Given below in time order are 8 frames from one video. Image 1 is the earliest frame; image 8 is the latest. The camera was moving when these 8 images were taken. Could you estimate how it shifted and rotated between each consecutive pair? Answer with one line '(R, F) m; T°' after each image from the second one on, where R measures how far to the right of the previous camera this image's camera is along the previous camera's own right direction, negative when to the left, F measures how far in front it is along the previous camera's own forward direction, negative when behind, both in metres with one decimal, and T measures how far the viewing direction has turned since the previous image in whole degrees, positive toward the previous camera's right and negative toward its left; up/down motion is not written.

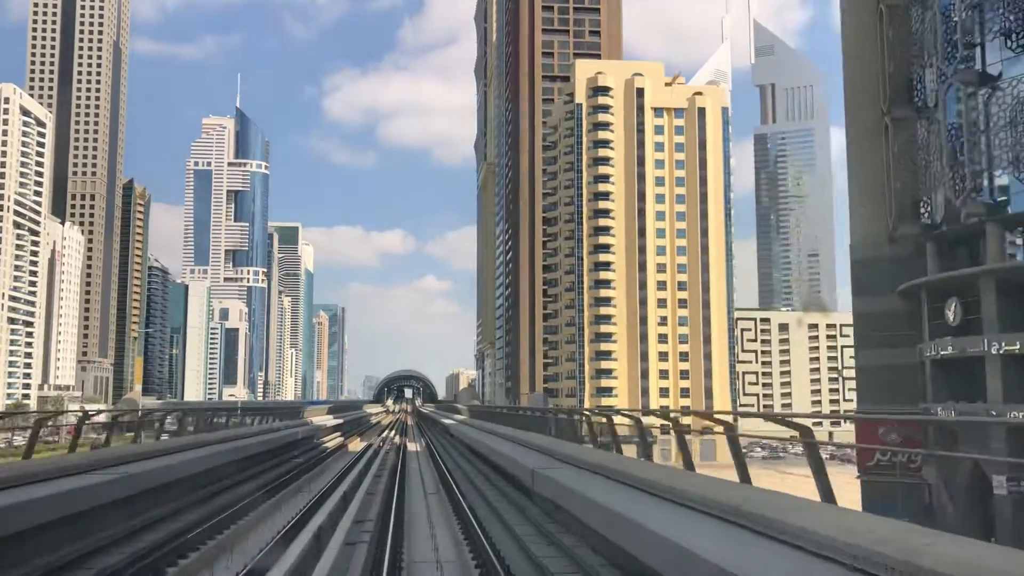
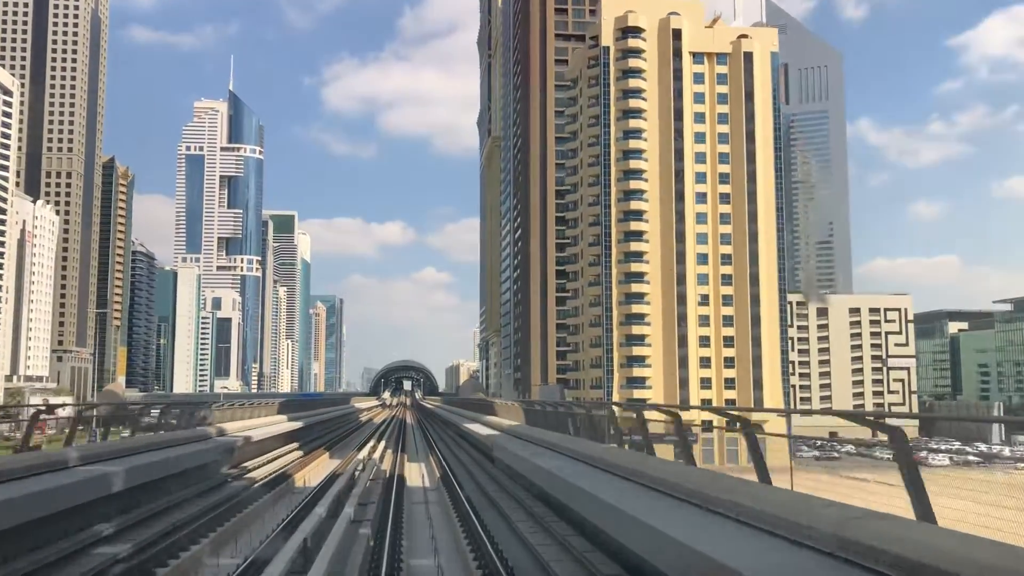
(-0.4, +3.4) m; 0°
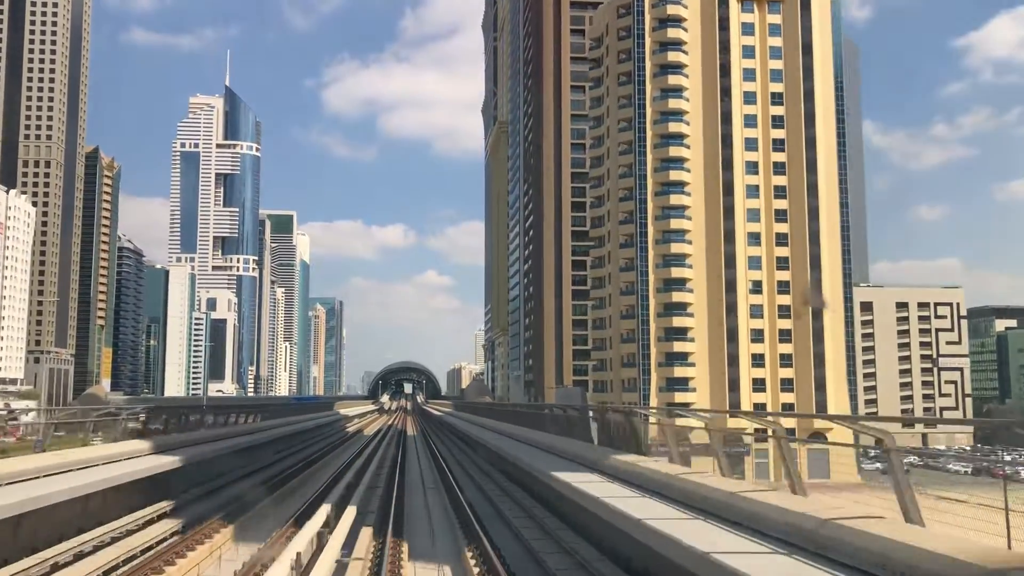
(-0.3, +3.0) m; 0°
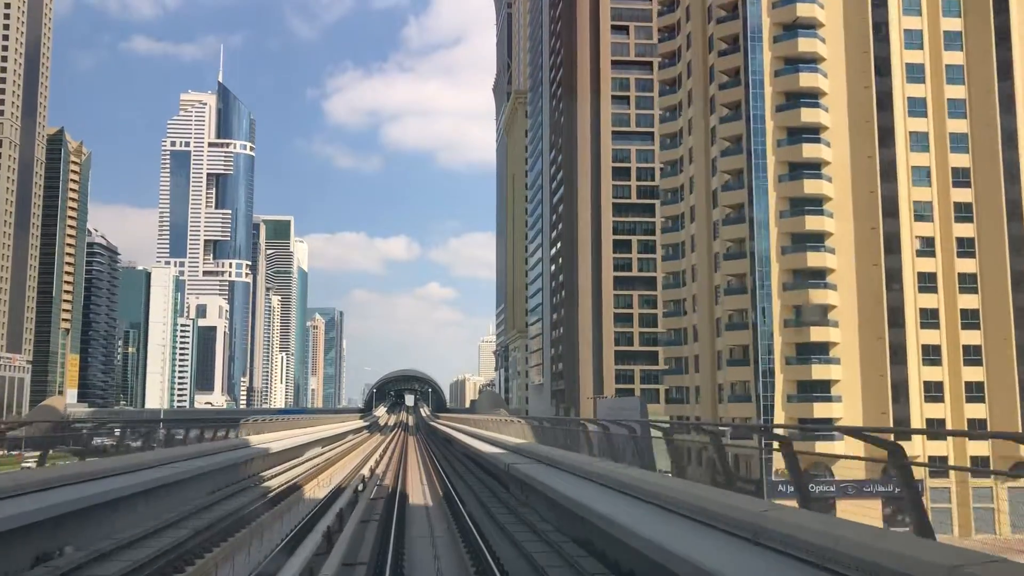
(-0.6, +5.8) m; 0°
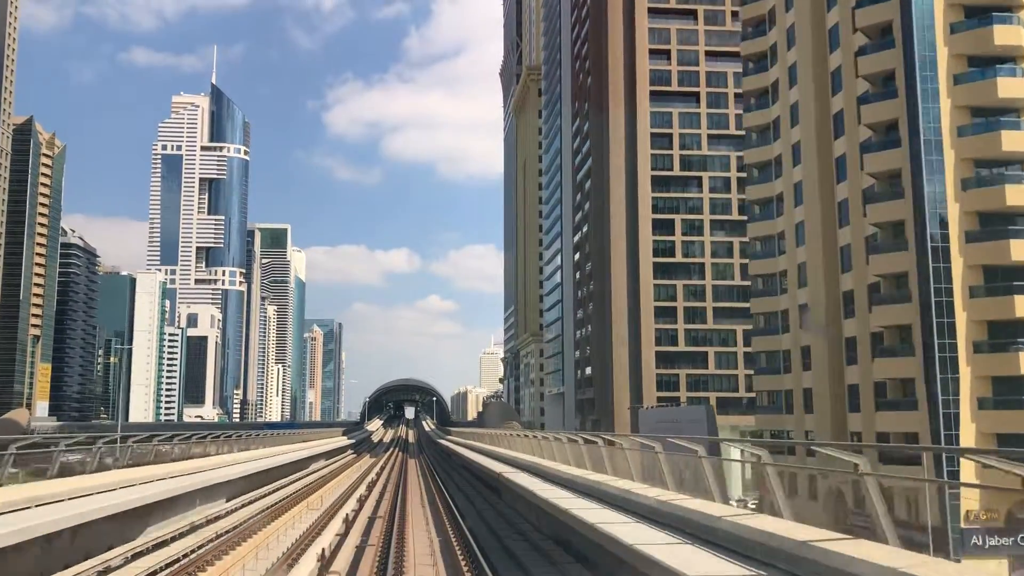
(-0.4, +3.9) m; 0°
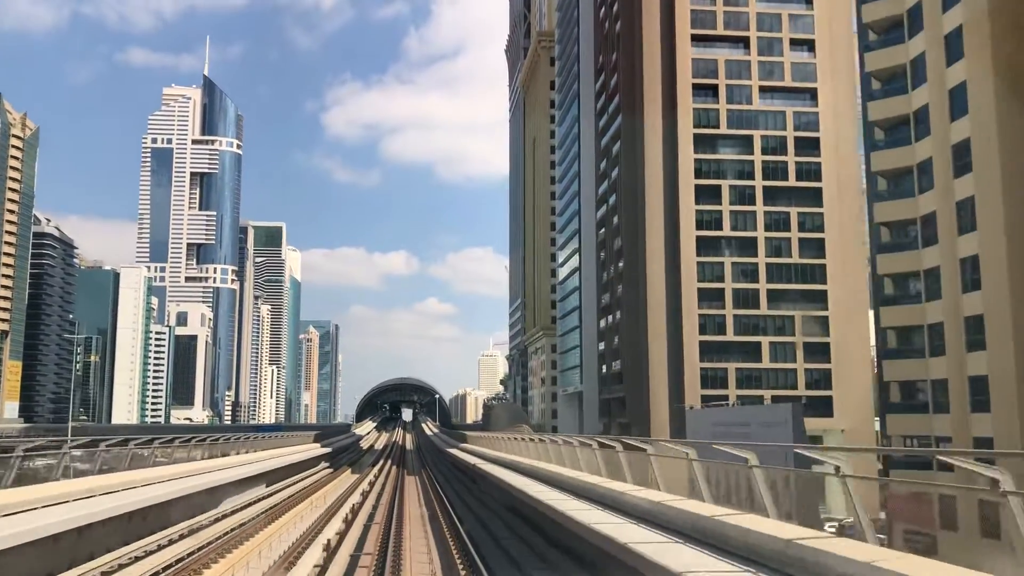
(-0.3, +3.1) m; 0°
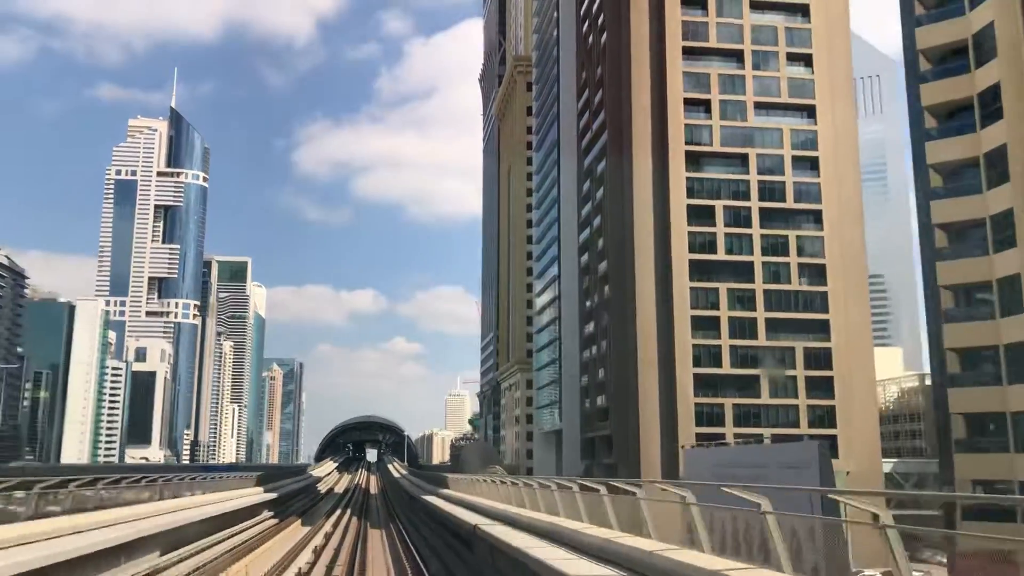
(-0.1, +1.4) m; +2°
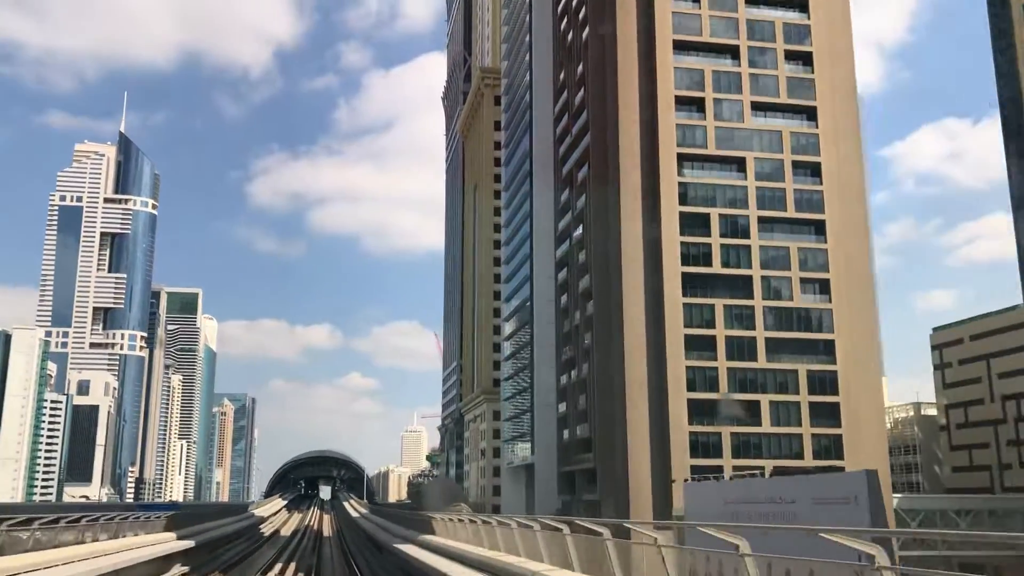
(-0.2, +1.6) m; +3°
